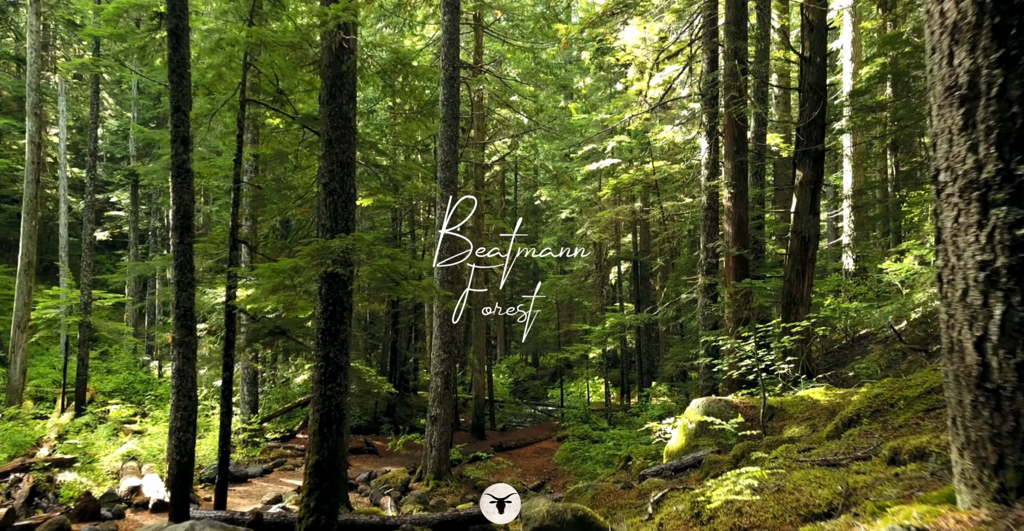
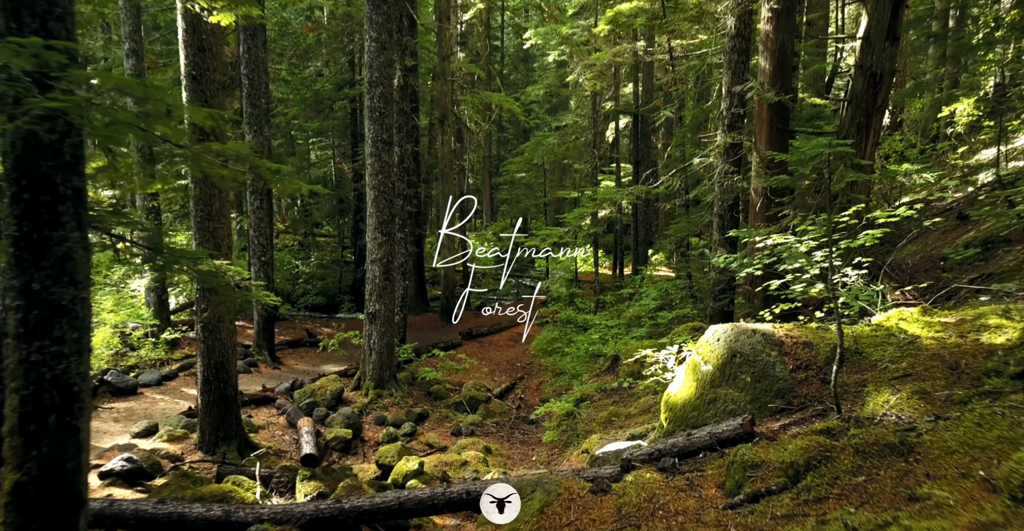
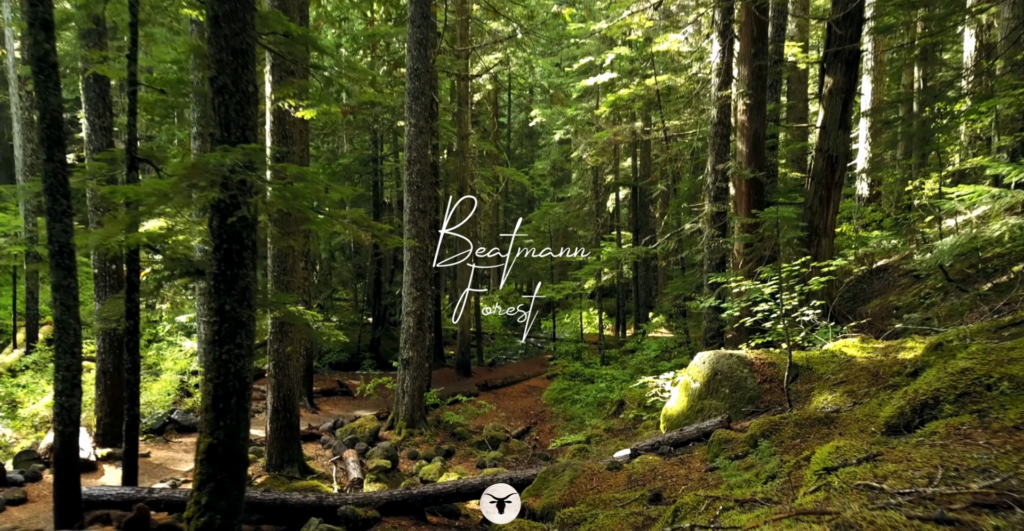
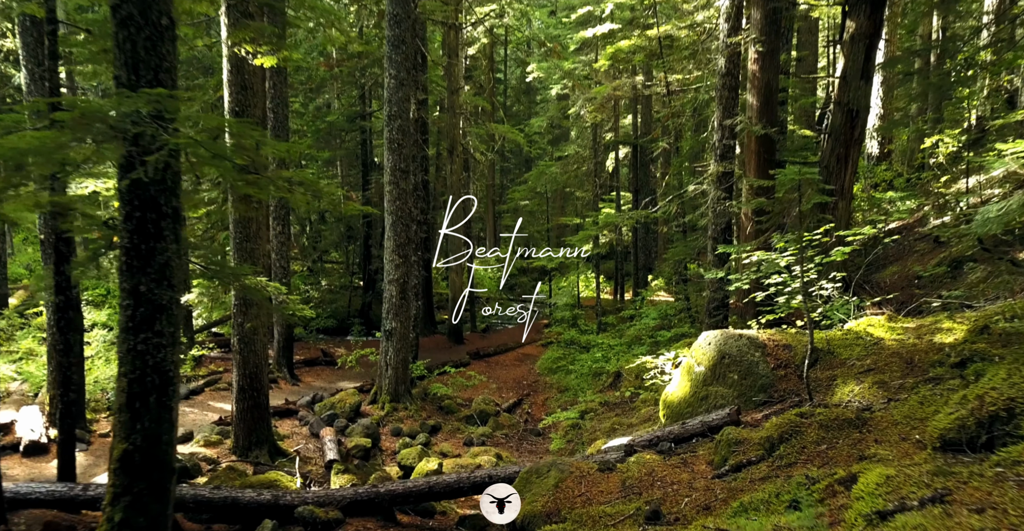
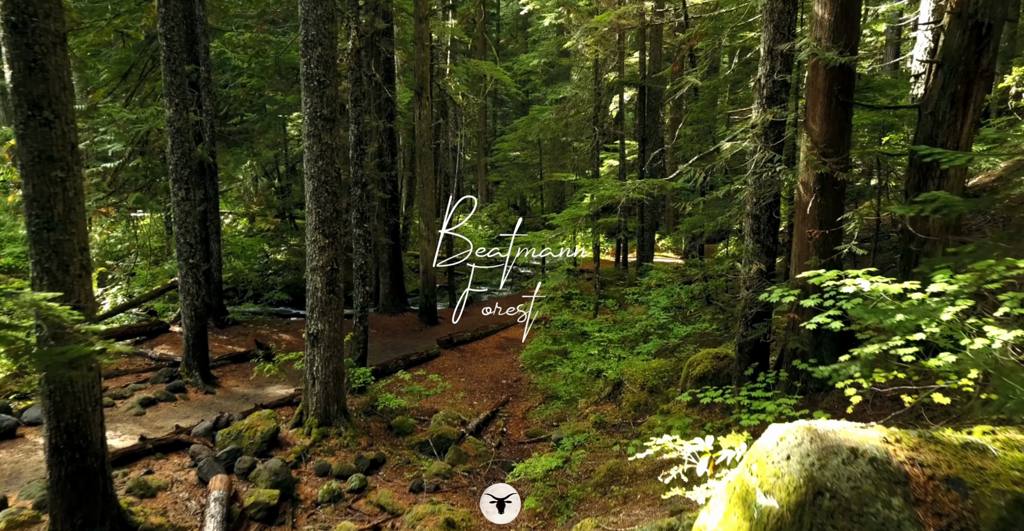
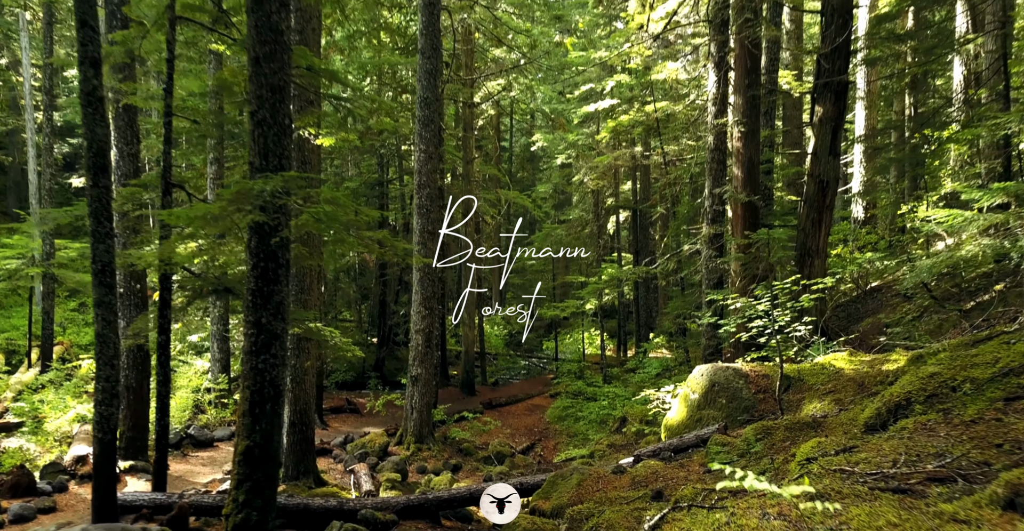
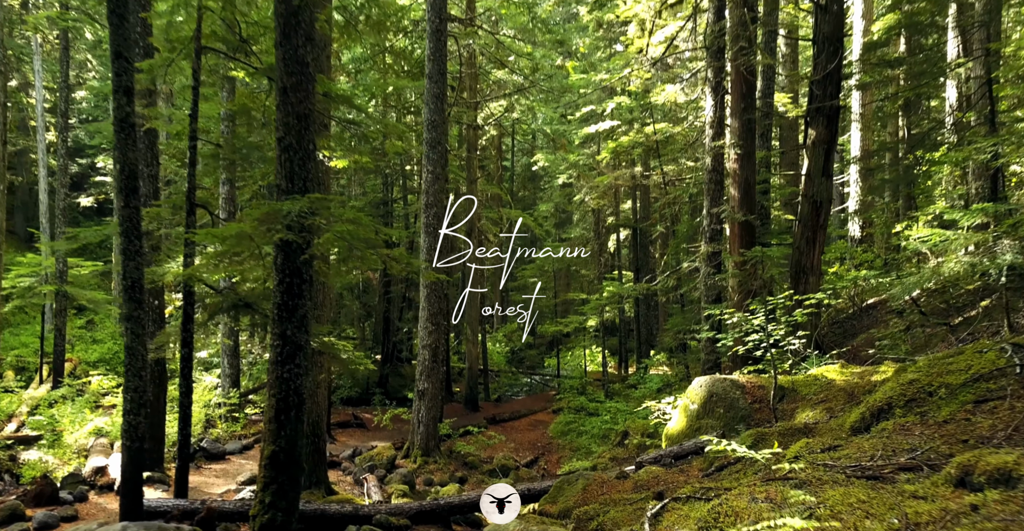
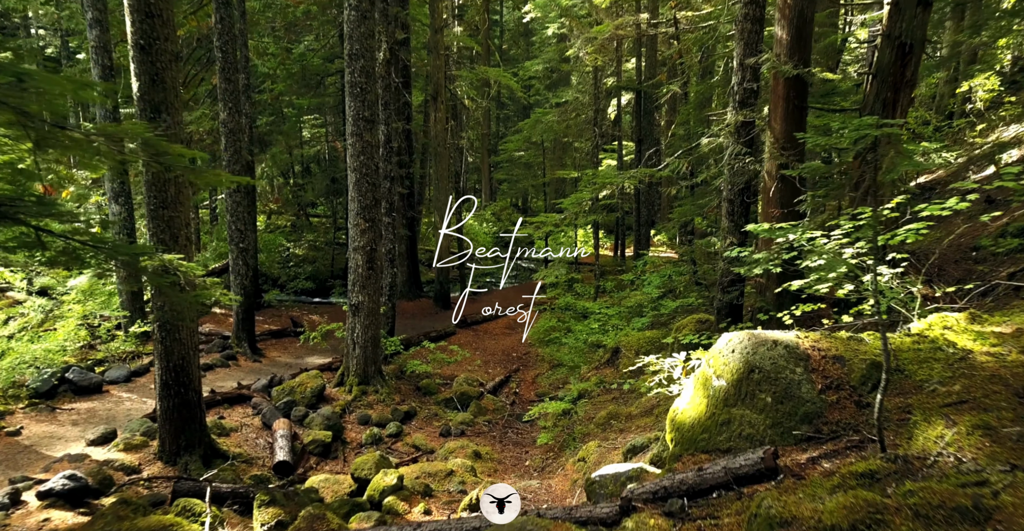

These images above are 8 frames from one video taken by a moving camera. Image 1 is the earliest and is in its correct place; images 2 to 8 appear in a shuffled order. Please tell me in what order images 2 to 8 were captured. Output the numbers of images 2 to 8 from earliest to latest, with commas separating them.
7, 6, 3, 4, 2, 8, 5
